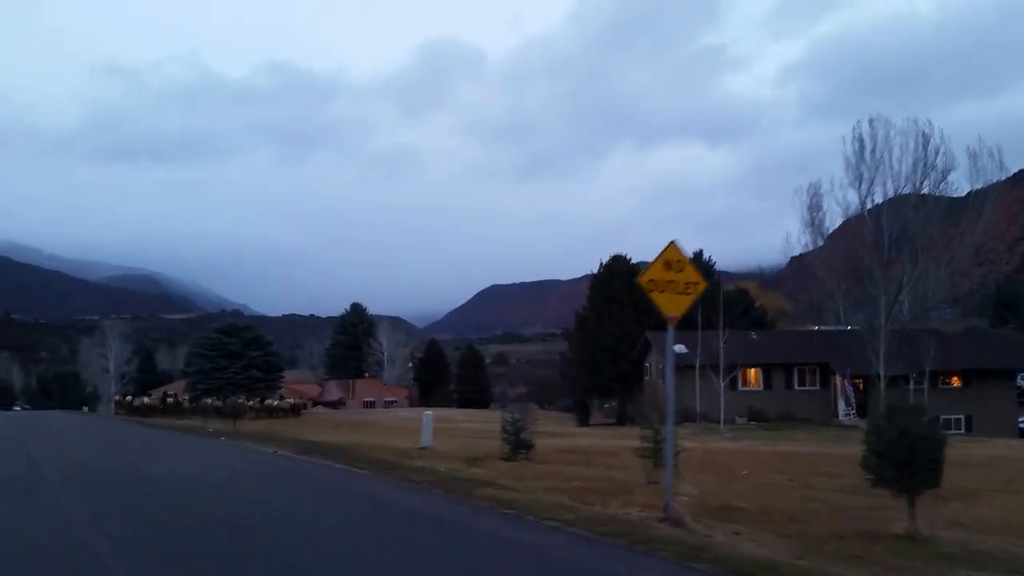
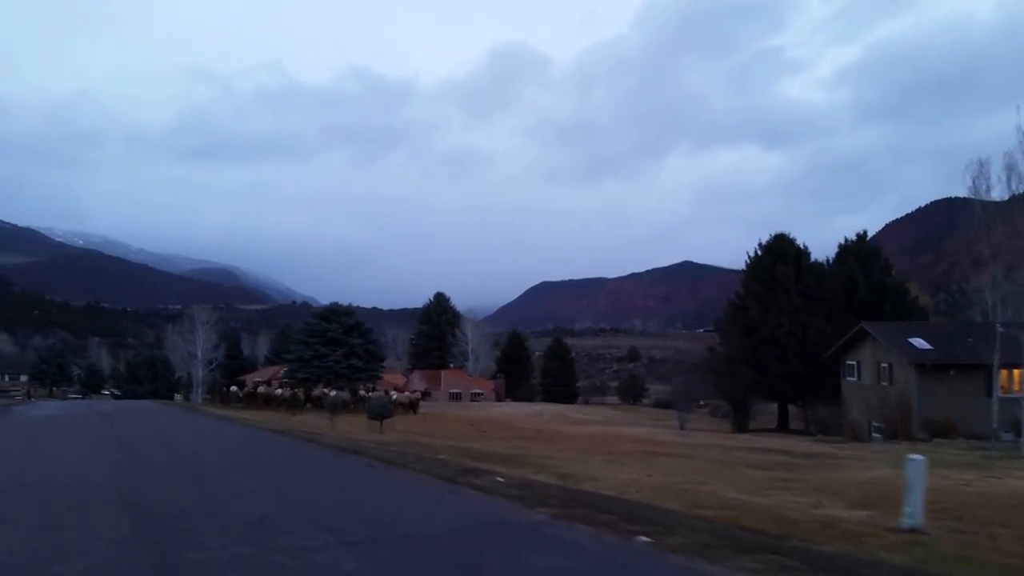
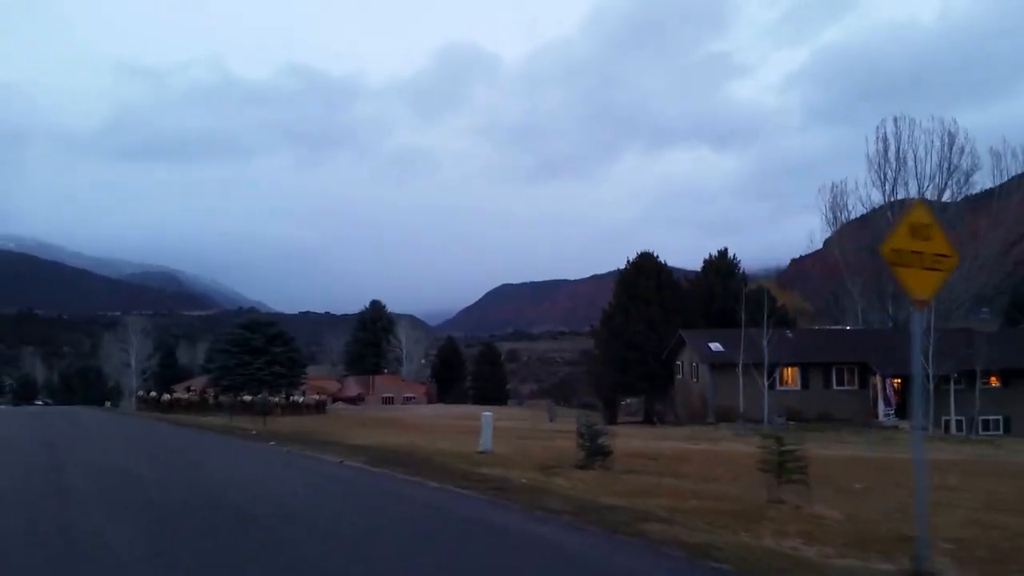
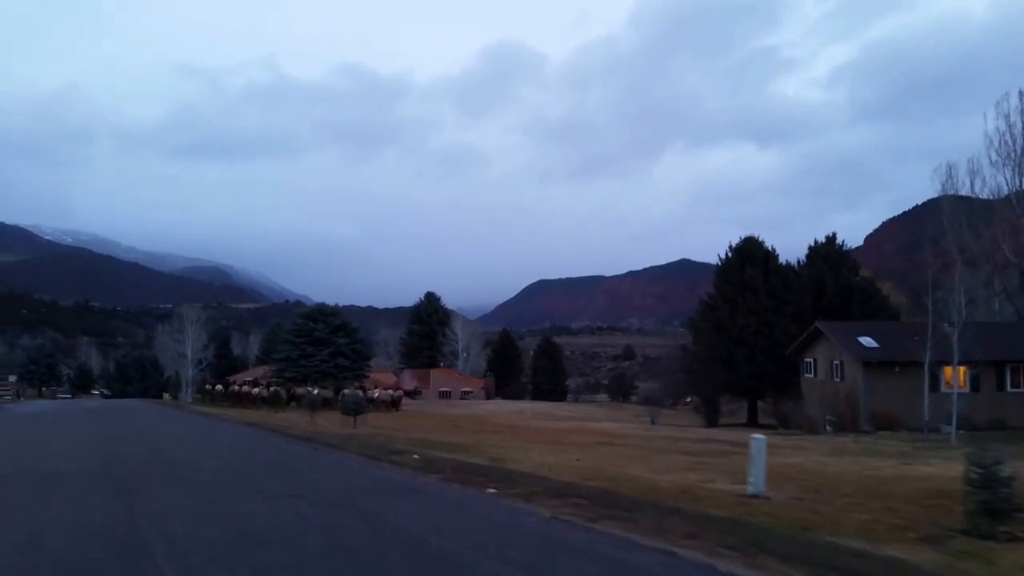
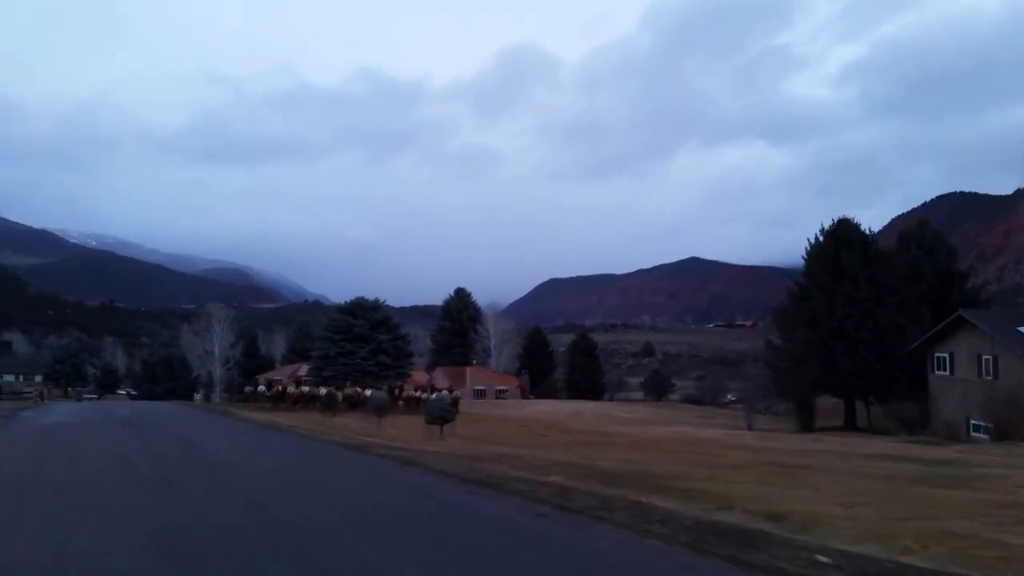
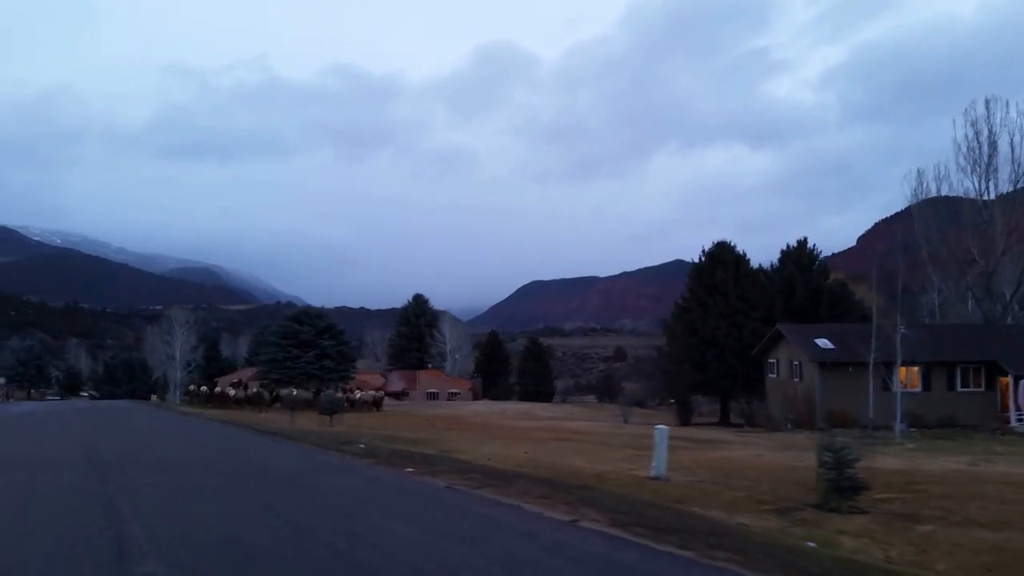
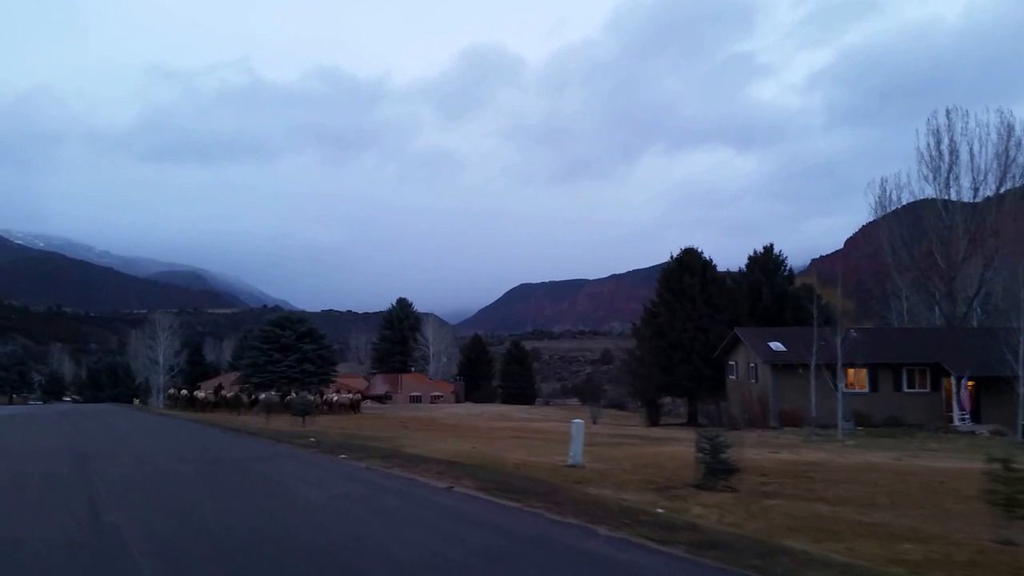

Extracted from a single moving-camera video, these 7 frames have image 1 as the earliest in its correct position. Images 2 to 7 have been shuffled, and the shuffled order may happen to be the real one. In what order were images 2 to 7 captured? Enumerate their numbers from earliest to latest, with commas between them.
3, 7, 6, 4, 2, 5
